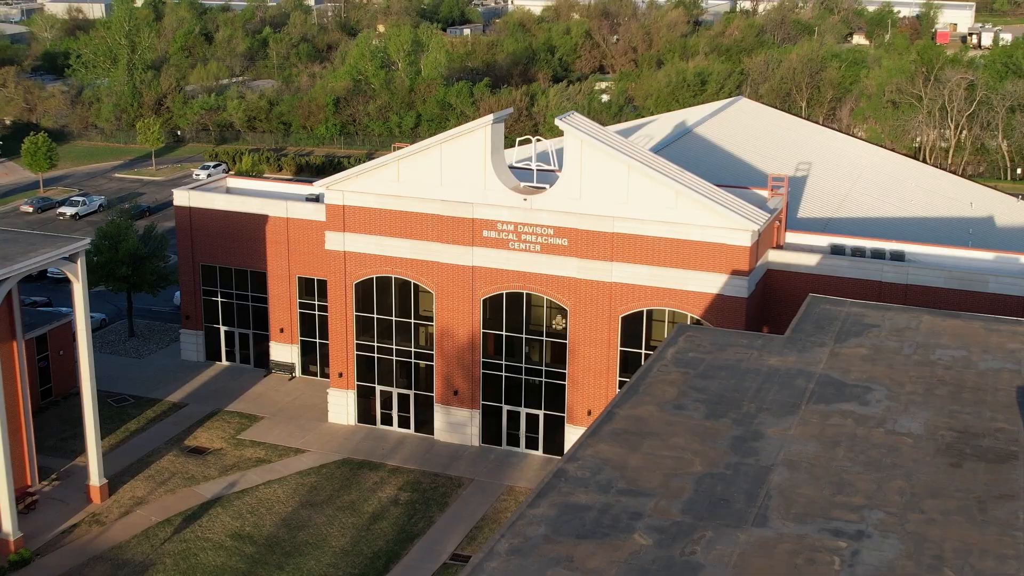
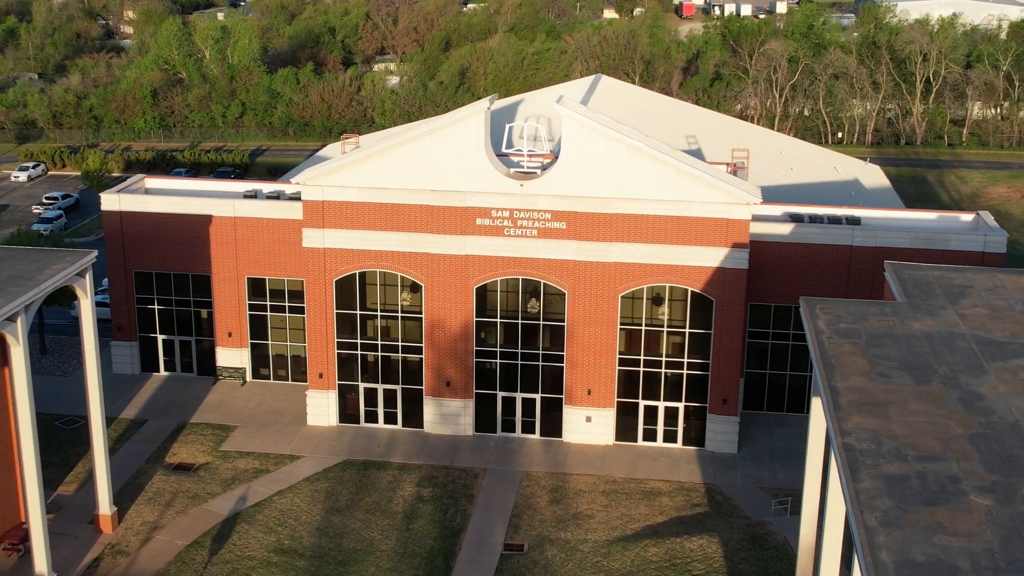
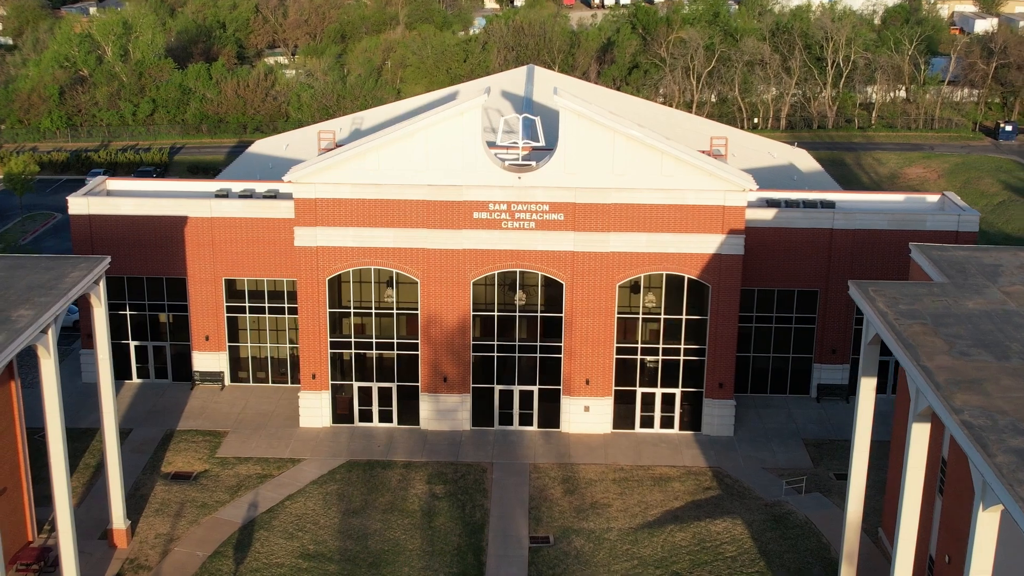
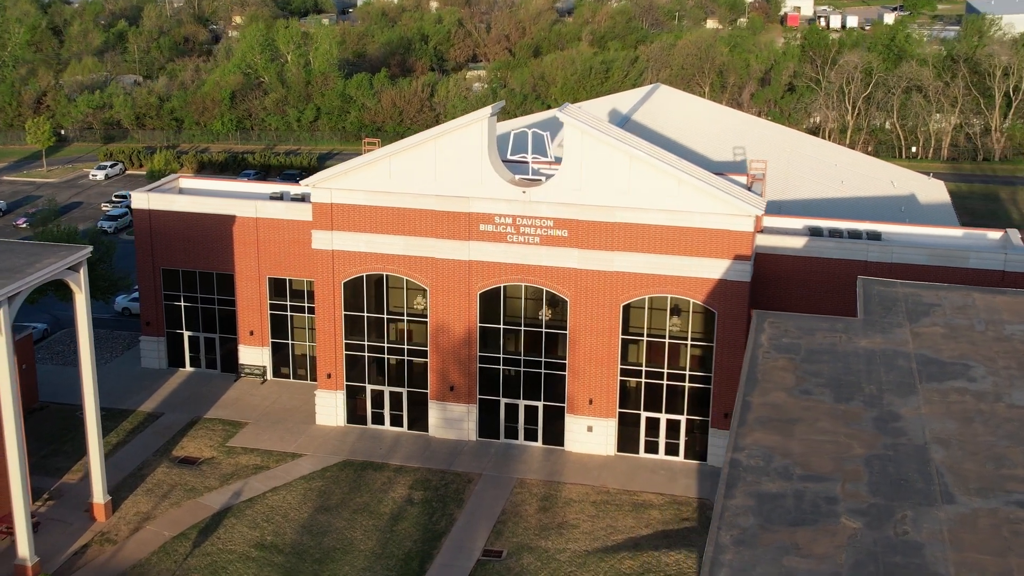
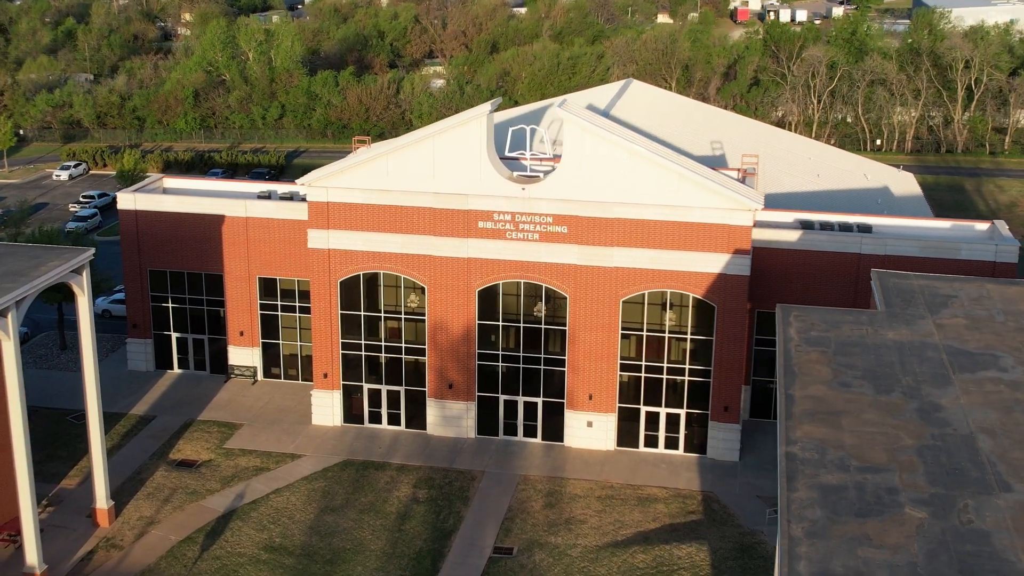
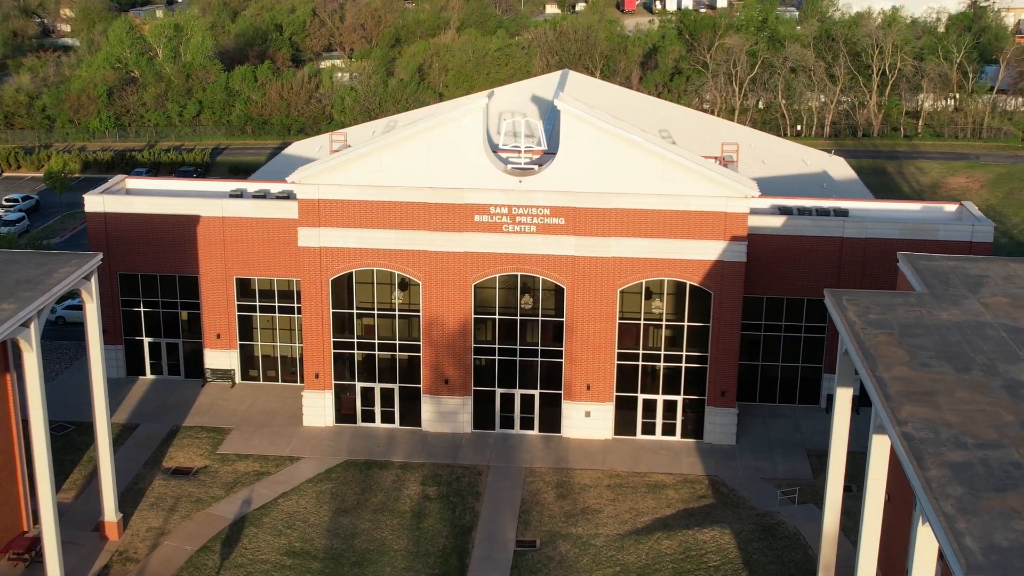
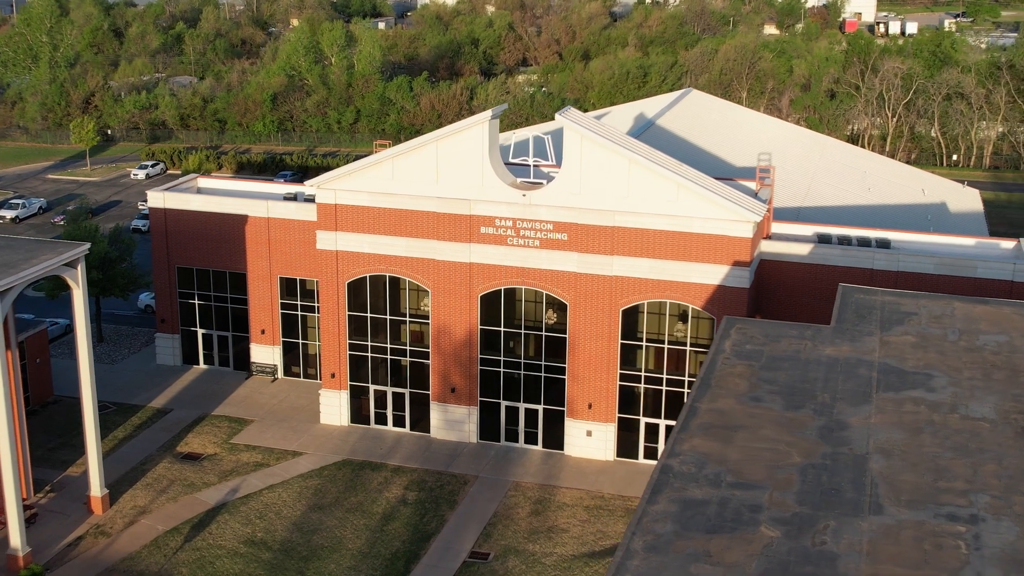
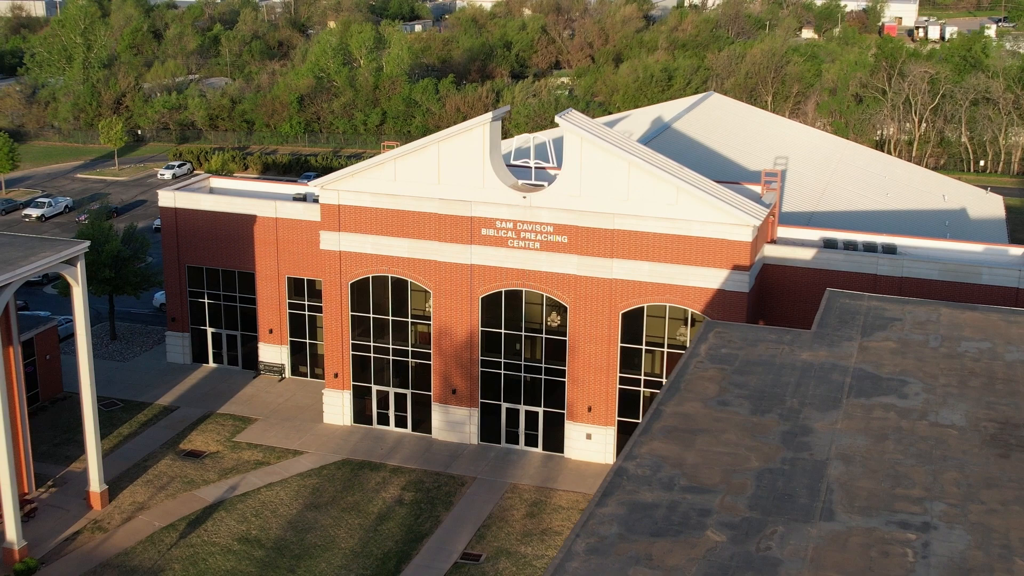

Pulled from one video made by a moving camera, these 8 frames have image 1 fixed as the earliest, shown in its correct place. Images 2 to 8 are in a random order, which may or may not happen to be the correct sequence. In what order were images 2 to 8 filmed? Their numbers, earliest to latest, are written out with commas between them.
8, 7, 4, 5, 2, 6, 3
